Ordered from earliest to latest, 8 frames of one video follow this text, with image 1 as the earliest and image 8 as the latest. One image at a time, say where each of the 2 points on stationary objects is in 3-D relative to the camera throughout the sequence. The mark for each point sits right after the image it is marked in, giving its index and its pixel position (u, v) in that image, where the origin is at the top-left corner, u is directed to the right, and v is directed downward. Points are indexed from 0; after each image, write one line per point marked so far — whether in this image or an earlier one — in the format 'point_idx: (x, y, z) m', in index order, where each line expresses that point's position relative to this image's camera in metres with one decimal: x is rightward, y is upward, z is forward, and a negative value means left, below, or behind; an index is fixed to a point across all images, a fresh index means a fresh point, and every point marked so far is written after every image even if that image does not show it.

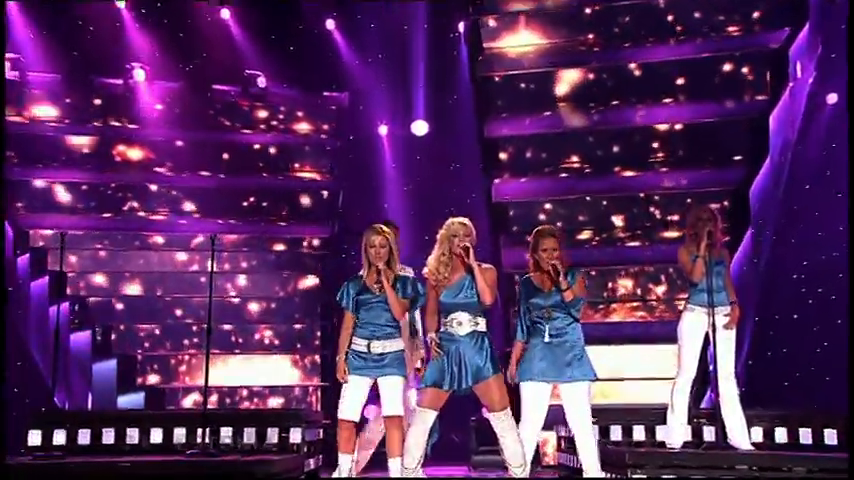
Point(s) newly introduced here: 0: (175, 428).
0: (-1.4, -1.0, +5.8) m
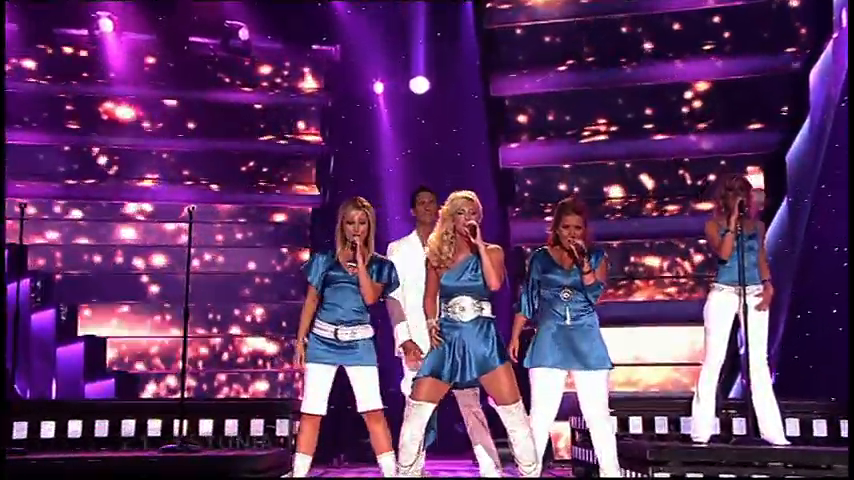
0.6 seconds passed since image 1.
0: (-1.4, -0.9, +5.4) m
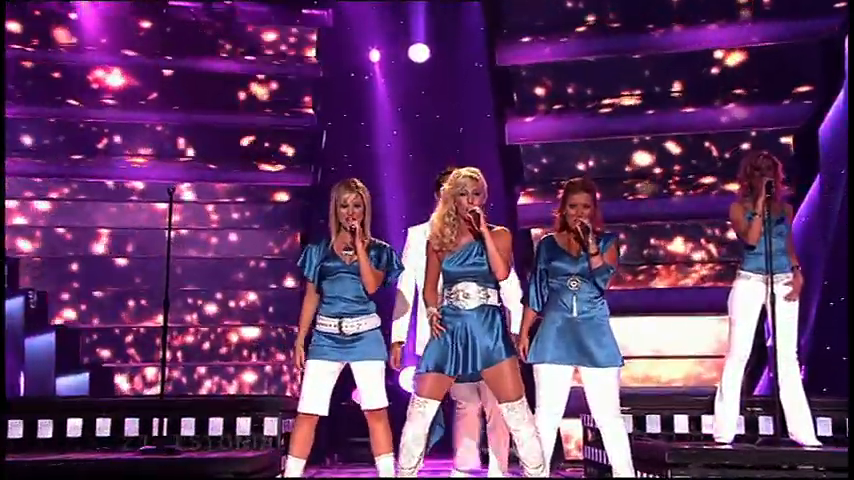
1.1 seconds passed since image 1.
0: (-1.4, -0.8, +5.0) m
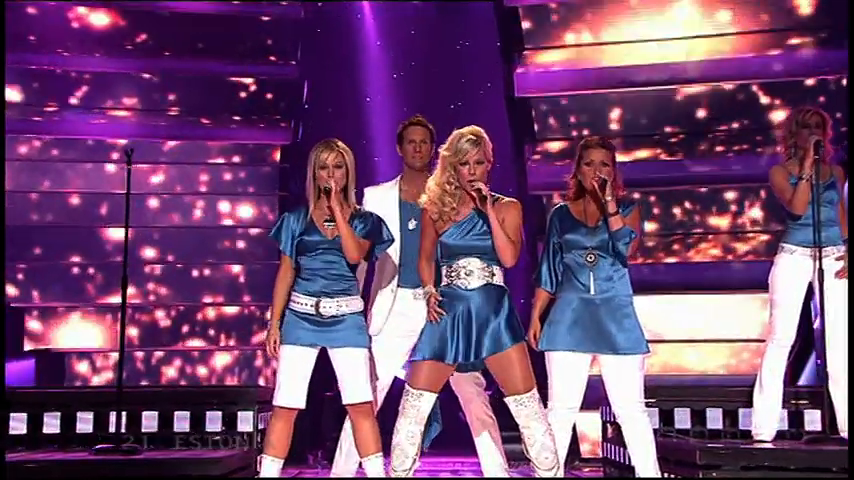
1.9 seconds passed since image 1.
0: (-1.4, -0.7, +4.4) m
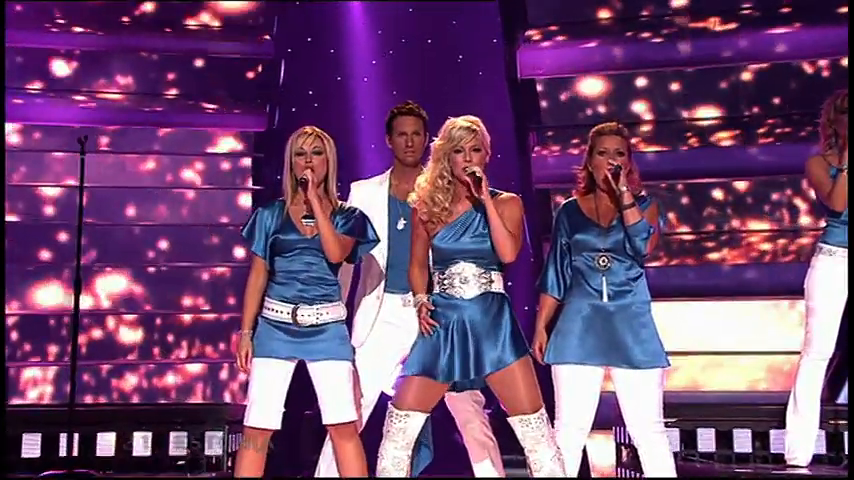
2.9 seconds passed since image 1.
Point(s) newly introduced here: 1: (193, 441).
0: (-1.4, -0.7, +3.9) m
1: (-0.8, -0.7, +4.0) m
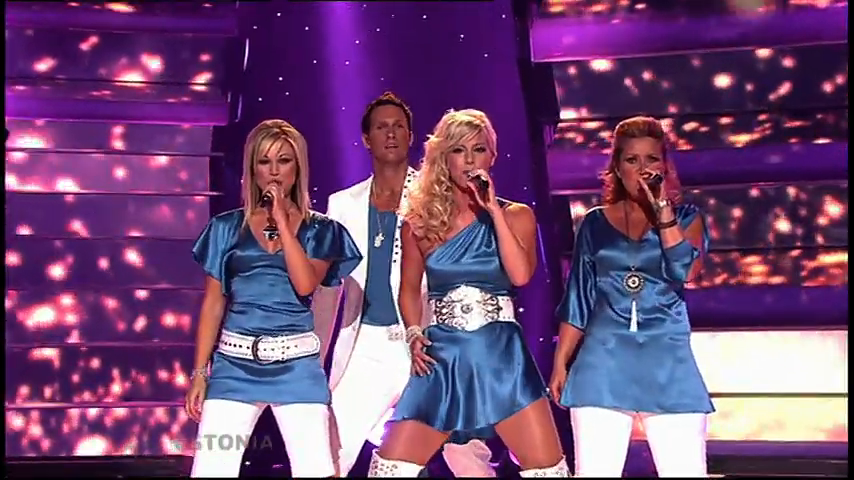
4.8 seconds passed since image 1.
0: (-1.4, -0.7, +3.2) m
1: (-0.9, -0.8, +3.3) m
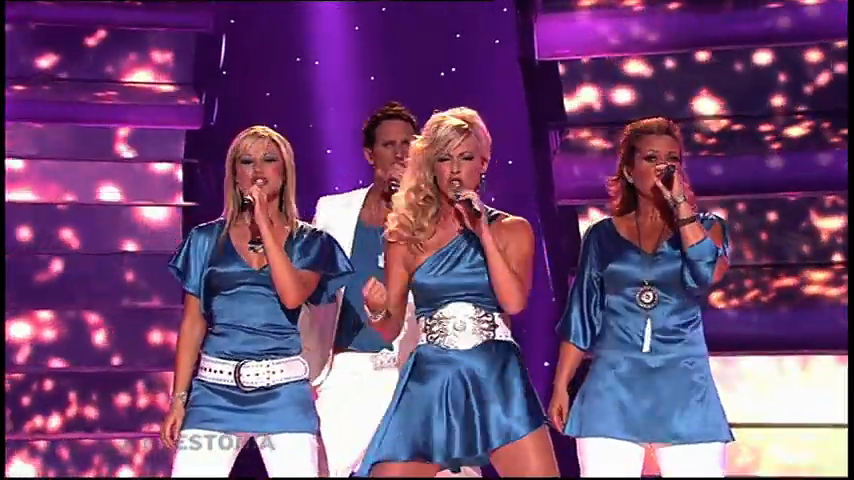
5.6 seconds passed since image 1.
0: (-1.4, -0.8, +2.9) m
1: (-0.9, -0.8, +3.0) m
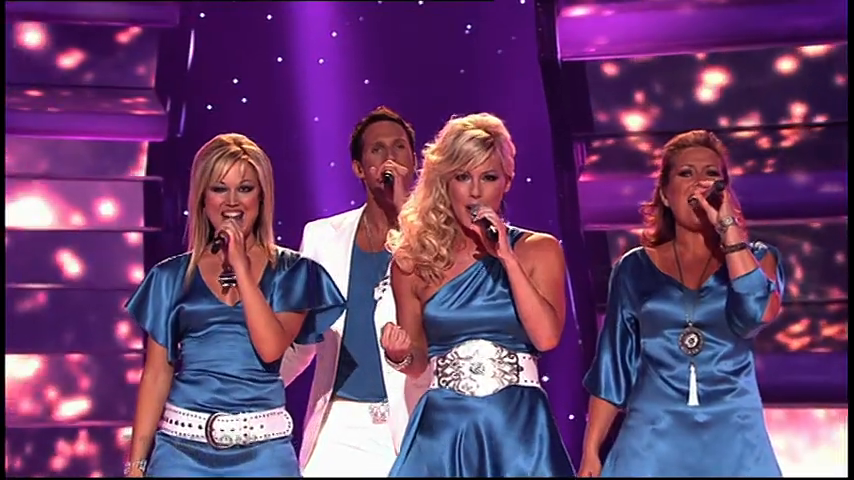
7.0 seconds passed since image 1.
0: (-1.4, -0.8, +2.5) m
1: (-0.9, -0.9, +2.6) m
